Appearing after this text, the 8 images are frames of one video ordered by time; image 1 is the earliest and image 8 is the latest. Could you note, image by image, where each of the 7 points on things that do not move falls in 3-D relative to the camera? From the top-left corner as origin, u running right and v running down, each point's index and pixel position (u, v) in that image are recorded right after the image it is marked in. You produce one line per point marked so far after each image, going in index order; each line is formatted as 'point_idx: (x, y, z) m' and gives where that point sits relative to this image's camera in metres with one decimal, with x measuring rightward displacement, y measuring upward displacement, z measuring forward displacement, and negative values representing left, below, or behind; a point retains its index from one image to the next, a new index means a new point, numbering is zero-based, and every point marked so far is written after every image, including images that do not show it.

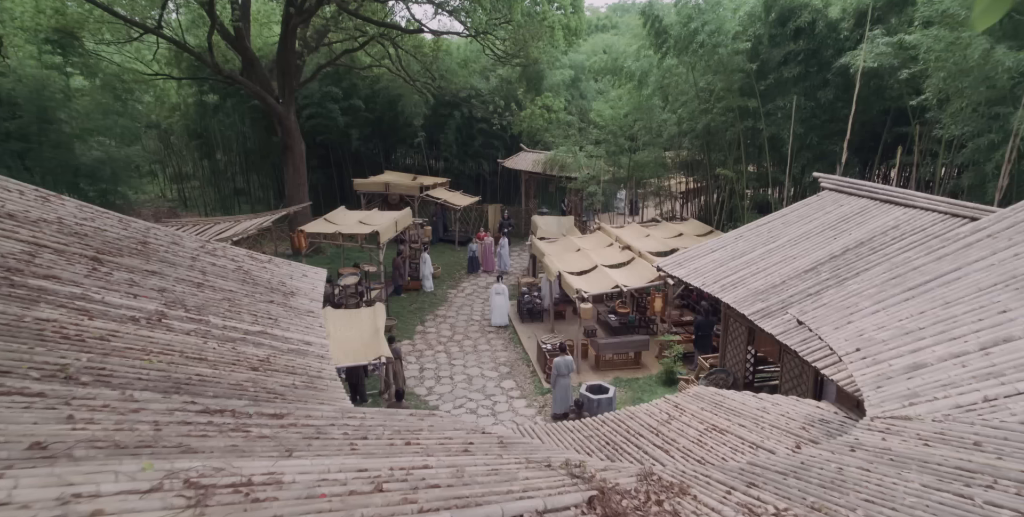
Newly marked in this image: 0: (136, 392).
0: (-2.4, -0.8, +3.2) m
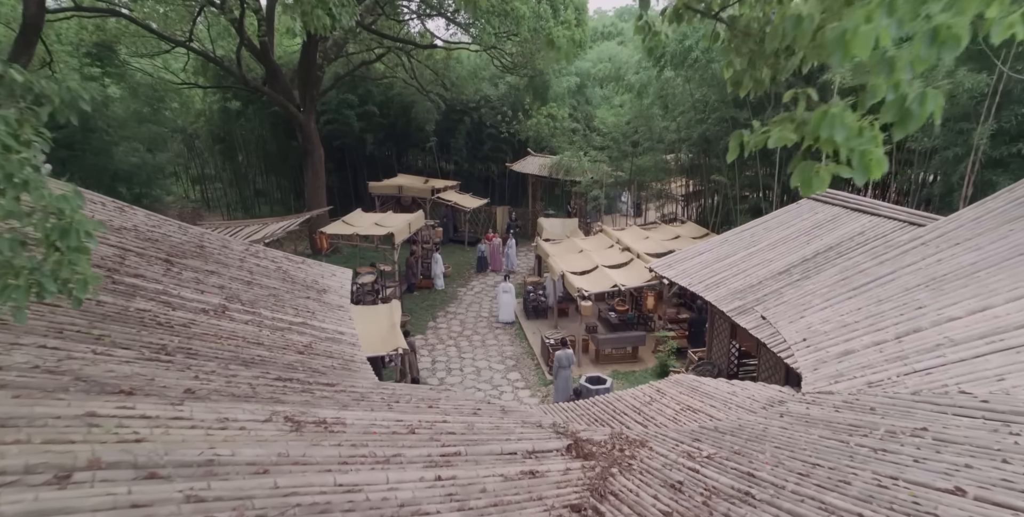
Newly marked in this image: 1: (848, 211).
0: (-2.4, -0.8, +4.2) m
1: (+5.8, +0.8, +8.8) m
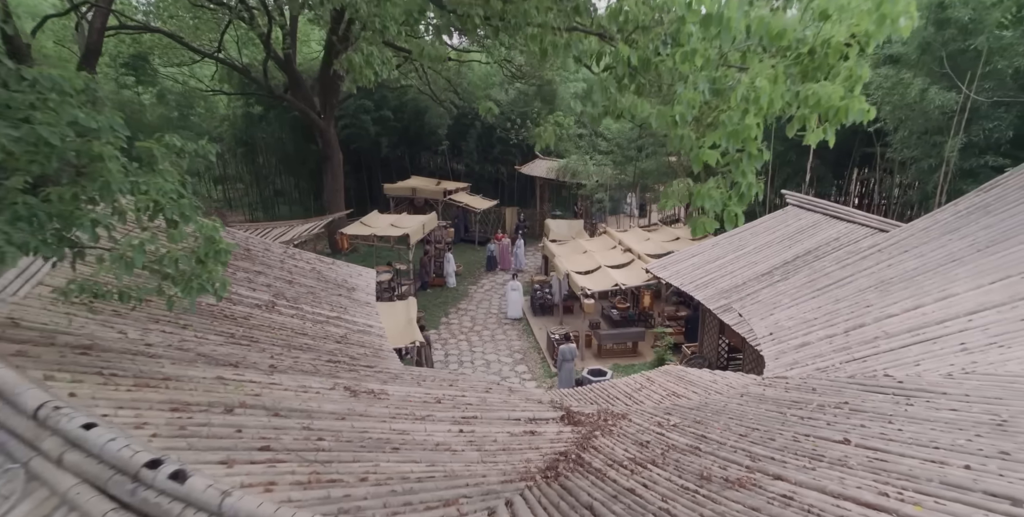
0: (-2.3, -0.9, +5.2) m
1: (+6.0, +0.8, +9.6) m
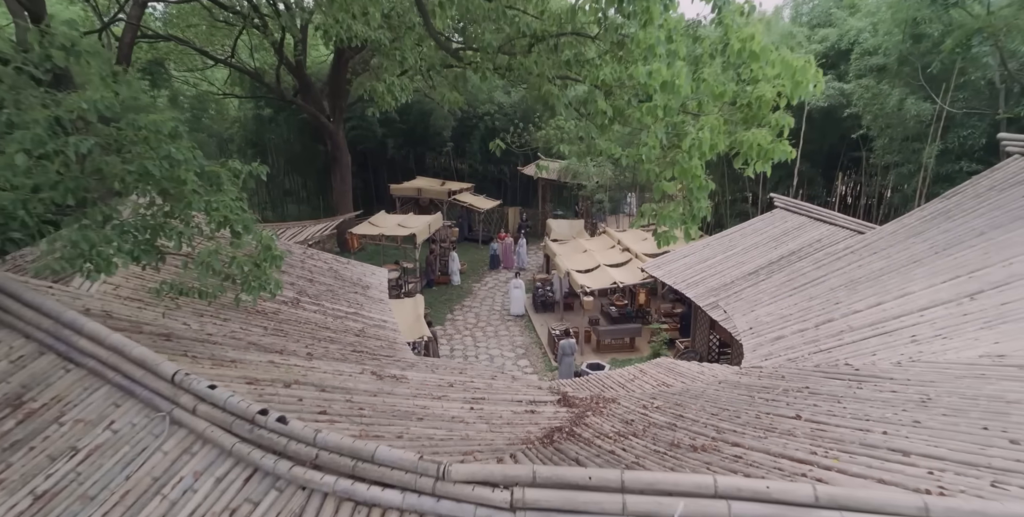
0: (-2.3, -0.9, +5.8) m
1: (+6.0, +0.8, +10.2) m
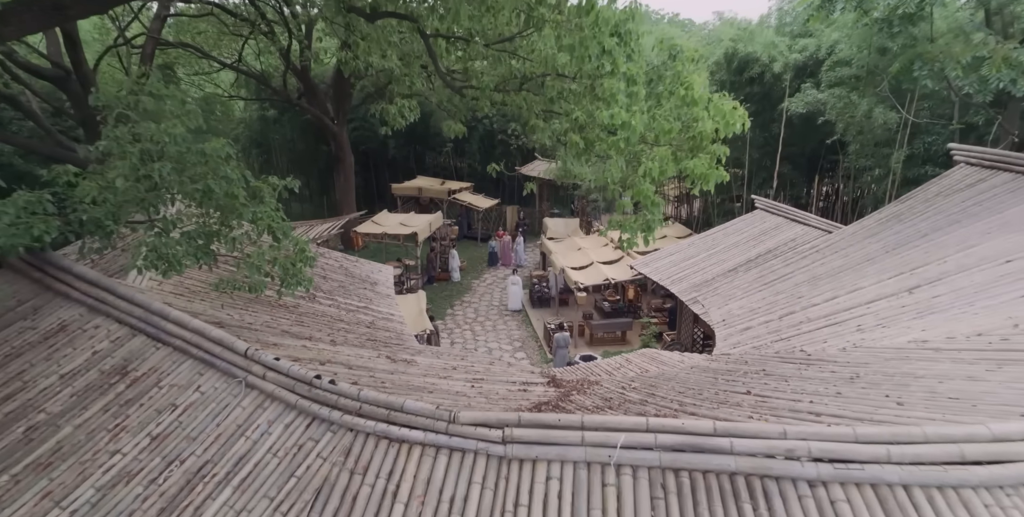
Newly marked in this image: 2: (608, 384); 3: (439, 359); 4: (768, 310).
0: (-2.3, -0.9, +6.6) m
1: (+6.0, +0.8, +11.0) m
2: (+1.2, -1.5, +6.3) m
3: (-0.9, -1.2, +6.1) m
4: (+3.7, -0.7, +7.4) m
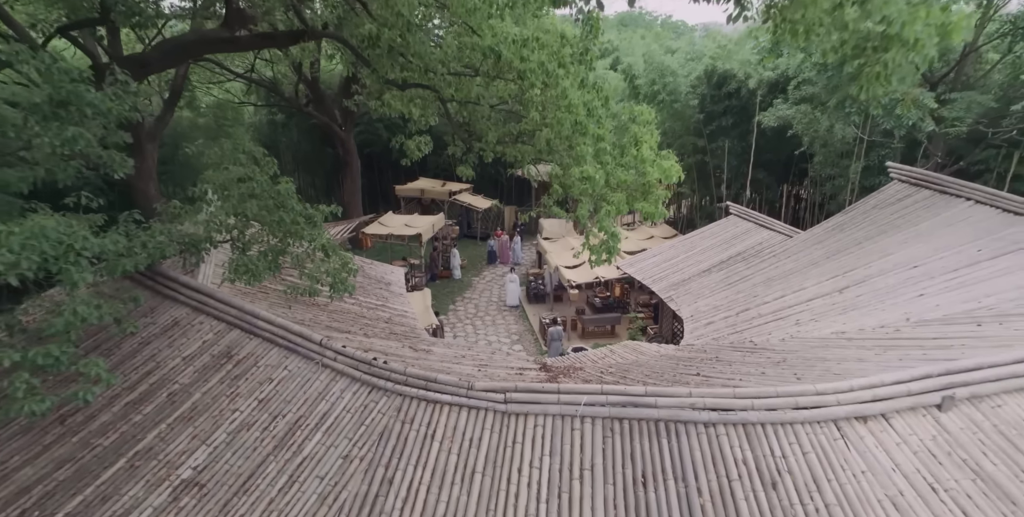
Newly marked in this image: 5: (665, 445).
0: (-2.4, -1.0, +7.8) m
1: (+5.9, +0.8, +12.2) m
2: (+1.1, -1.6, +7.5) m
3: (-0.9, -1.3, +7.4) m
4: (+3.7, -0.8, +8.6) m
5: (+1.0, -1.3, +3.4) m
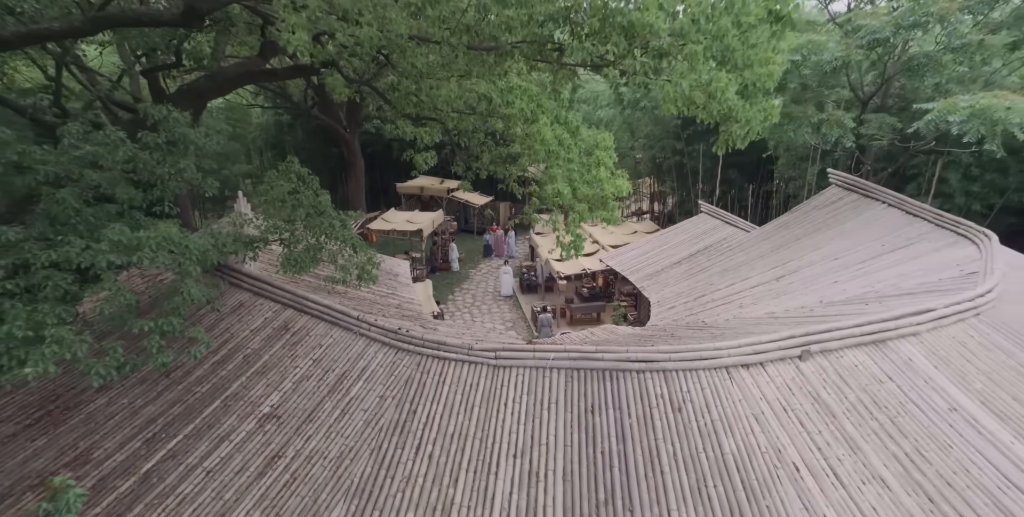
0: (-2.5, -0.9, +9.2) m
1: (+5.7, +1.0, +13.6) m
2: (+1.0, -1.5, +9.0) m
3: (-1.1, -1.2, +8.8) m
4: (+3.5, -0.7, +10.1) m
5: (+0.9, -1.2, +4.9) m
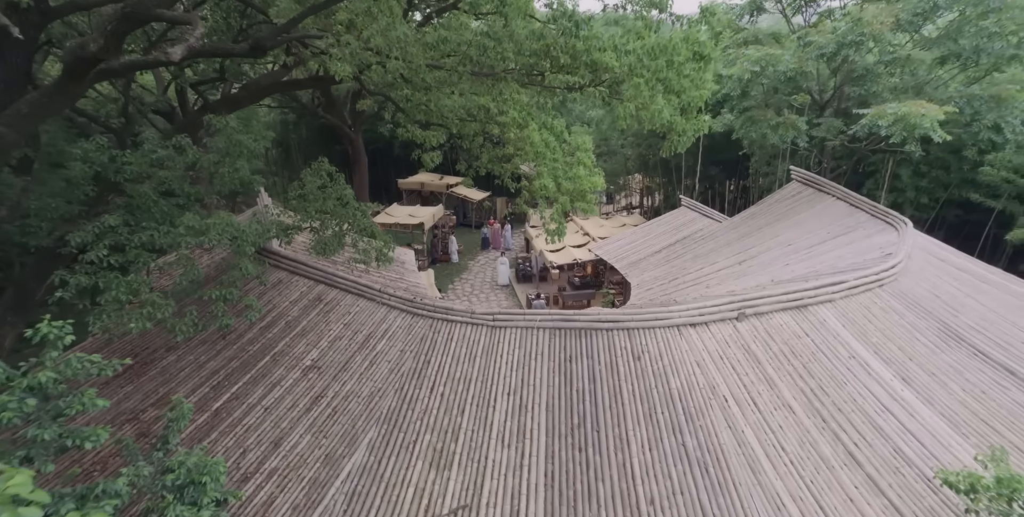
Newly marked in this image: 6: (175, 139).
0: (-2.6, -0.6, +10.4) m
1: (+5.6, +1.3, +14.8) m
2: (+0.9, -1.3, +10.2) m
3: (-1.1, -1.0, +10.0) m
4: (+3.4, -0.4, +11.3) m
5: (+0.8, -1.0, +6.1) m
6: (-4.2, +1.5, +6.3) m
